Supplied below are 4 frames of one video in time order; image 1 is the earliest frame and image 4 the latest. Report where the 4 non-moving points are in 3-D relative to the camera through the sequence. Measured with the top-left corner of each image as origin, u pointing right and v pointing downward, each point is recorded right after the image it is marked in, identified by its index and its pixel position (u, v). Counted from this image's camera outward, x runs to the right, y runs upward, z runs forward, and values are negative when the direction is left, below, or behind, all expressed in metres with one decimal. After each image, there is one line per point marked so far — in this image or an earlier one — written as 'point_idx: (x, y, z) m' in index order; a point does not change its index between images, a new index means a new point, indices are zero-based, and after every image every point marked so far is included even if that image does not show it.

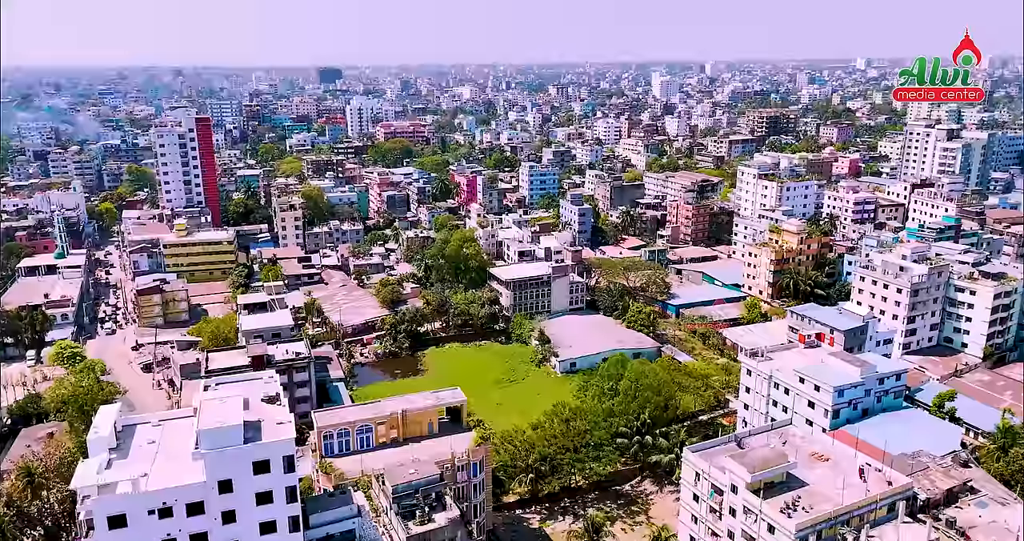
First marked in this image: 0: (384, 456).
0: (-3.5, -5.0, +19.0) m
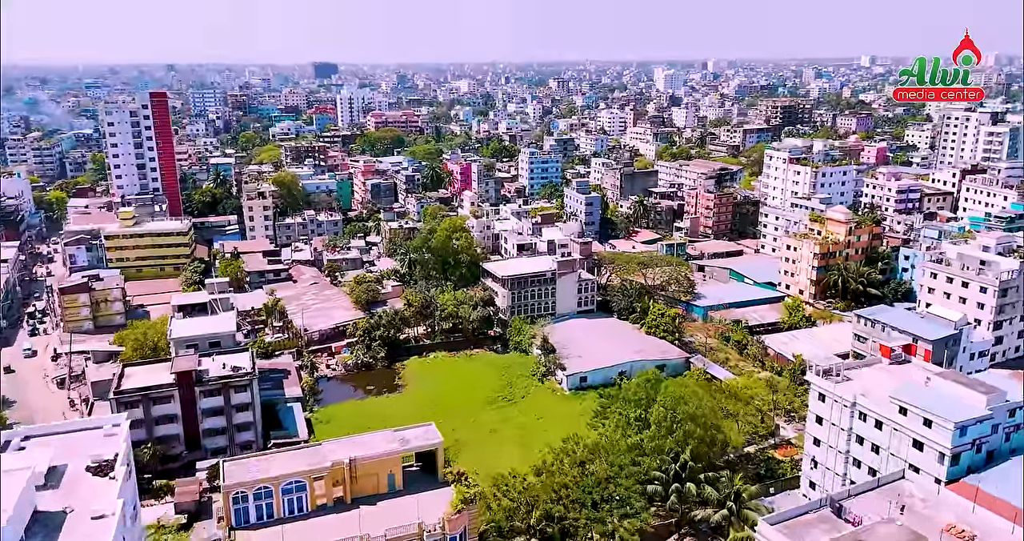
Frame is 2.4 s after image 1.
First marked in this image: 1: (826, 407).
0: (-3.6, -4.8, +13.2) m
1: (+7.9, -3.4, +17.7) m
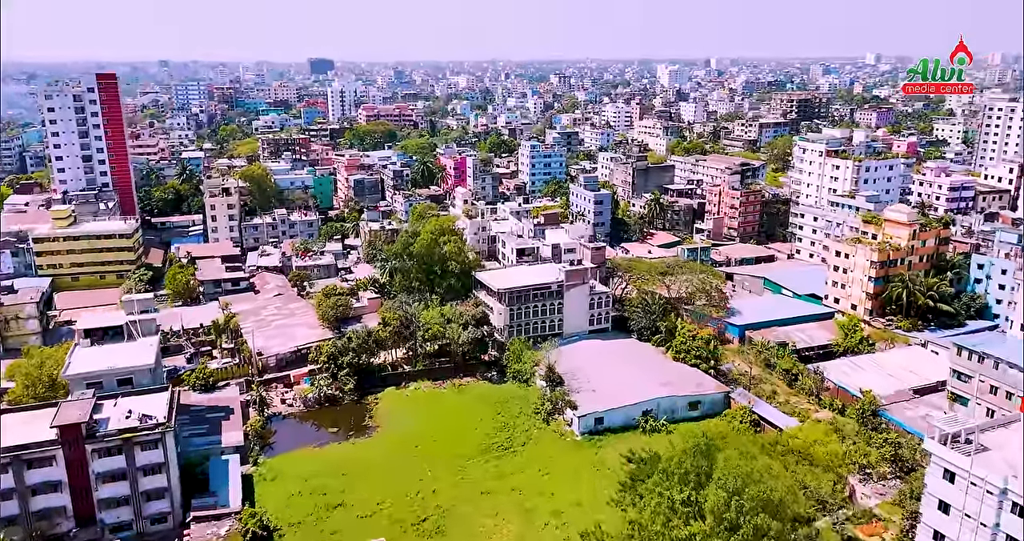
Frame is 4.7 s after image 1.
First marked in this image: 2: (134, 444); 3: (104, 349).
0: (-3.7, -5.3, +7.9) m
1: (+7.8, -3.9, +12.4) m
2: (-8.6, -4.0, +16.1) m
3: (-11.1, -2.1, +19.1) m
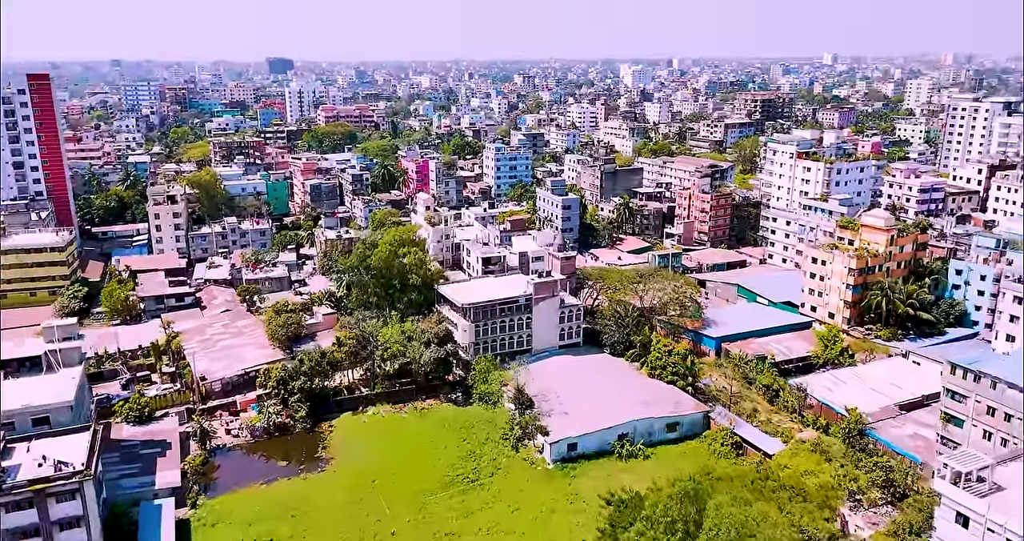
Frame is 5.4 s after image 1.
0: (-3.9, -5.7, +6.2) m
1: (+7.3, -4.2, +11.2) m
2: (-9.3, -4.5, +14.1) m
3: (-11.9, -2.7, +17.0) m
